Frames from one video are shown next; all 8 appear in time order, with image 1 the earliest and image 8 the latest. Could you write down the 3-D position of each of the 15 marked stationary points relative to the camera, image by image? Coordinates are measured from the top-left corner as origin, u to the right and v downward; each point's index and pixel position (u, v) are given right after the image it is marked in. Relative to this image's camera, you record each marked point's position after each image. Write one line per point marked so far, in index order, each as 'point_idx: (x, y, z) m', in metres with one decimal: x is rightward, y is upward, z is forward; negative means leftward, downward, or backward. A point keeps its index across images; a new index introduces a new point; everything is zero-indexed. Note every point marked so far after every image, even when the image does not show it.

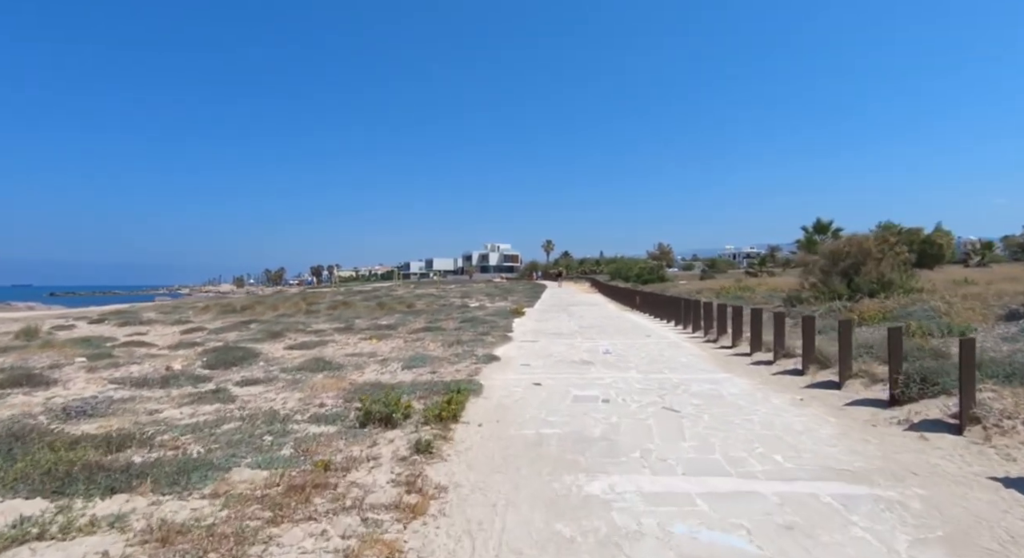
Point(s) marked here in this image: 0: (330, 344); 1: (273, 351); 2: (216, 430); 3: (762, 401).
0: (-5.4, -1.9, +16.5) m
1: (-6.2, -1.9, +14.4) m
2: (-3.8, -1.9, +7.0) m
3: (+3.8, -1.9, +8.4) m
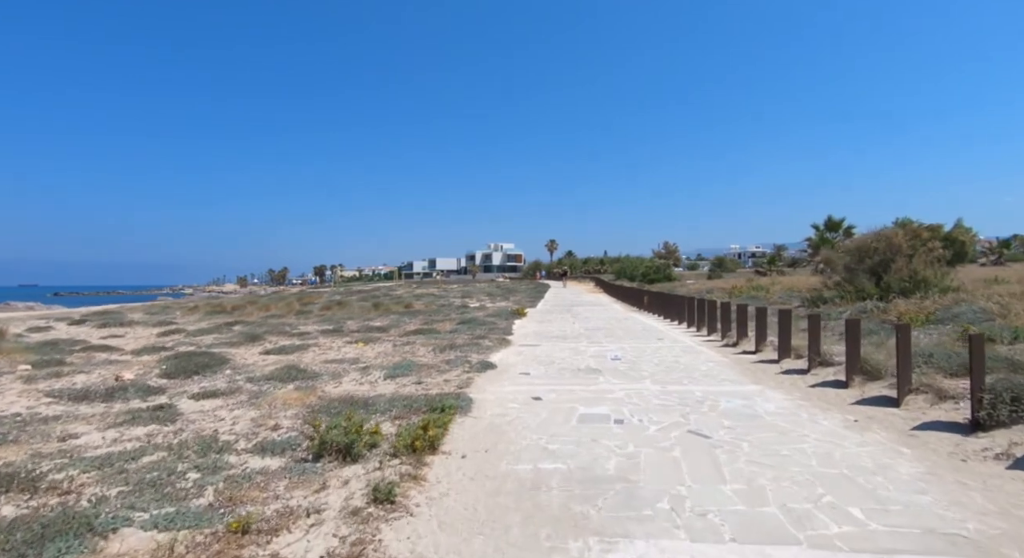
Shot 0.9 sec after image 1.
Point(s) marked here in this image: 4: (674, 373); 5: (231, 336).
0: (-5.5, -1.9, +15.0) m
1: (-6.3, -1.9, +12.9) m
2: (-3.8, -1.9, +5.6) m
3: (+3.7, -1.8, +6.9) m
4: (+3.2, -1.9, +10.8) m
5: (-9.0, -1.8, +17.6) m
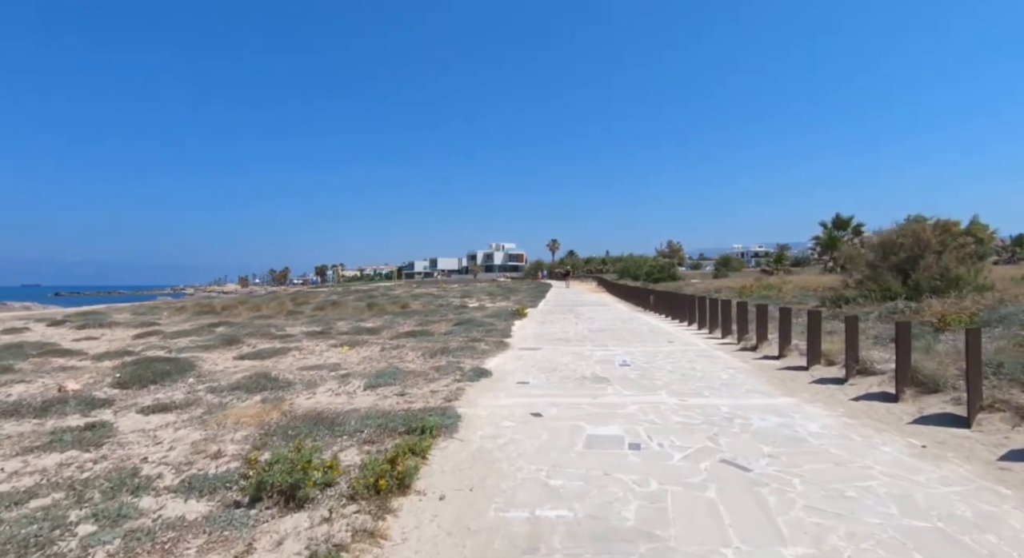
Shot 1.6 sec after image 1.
0: (-5.5, -1.8, +13.8) m
1: (-6.3, -1.8, +11.7) m
2: (-3.9, -1.8, +4.3) m
3: (+3.6, -1.7, +5.7) m
4: (+3.1, -1.8, +9.5) m
5: (-9.0, -1.8, +16.4) m
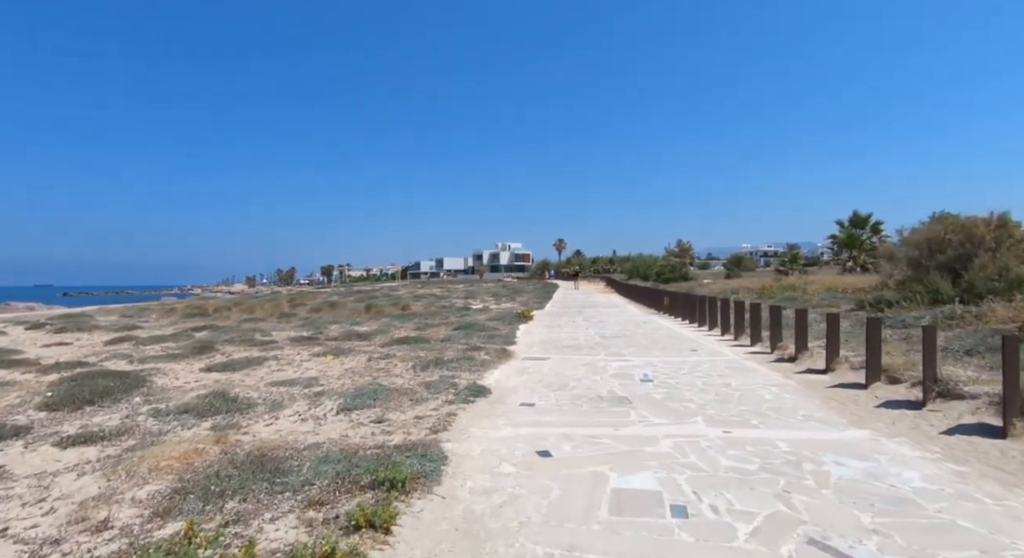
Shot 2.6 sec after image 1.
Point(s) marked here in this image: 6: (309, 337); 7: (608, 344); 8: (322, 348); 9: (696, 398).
0: (-5.4, -1.9, +12.3) m
1: (-6.3, -1.9, +10.2) m
2: (-3.9, -1.8, +2.8) m
3: (+3.6, -1.8, +4.0) m
4: (+3.1, -1.8, +7.9) m
5: (-8.9, -1.8, +14.9) m
6: (-6.5, -1.9, +17.8) m
7: (+2.7, -1.8, +15.4) m
8: (-5.1, -1.8, +14.7) m
9: (+2.8, -1.8, +8.5) m
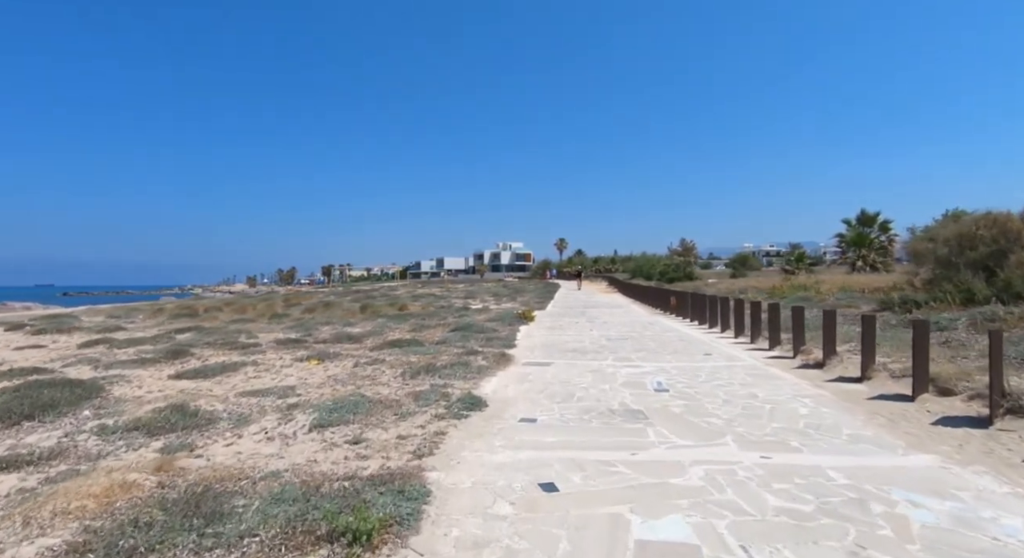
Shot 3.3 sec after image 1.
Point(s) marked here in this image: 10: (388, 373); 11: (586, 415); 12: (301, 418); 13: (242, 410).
0: (-5.4, -1.8, +11.2) m
1: (-6.3, -1.8, +9.1) m
2: (-4.0, -1.8, +1.7) m
3: (+3.6, -1.7, +3.0) m
4: (+3.1, -1.8, +6.8) m
5: (-8.9, -1.8, +13.9) m
6: (-6.5, -1.8, +16.7) m
7: (+2.7, -1.8, +14.3) m
8: (-5.1, -1.8, +13.7) m
9: (+2.8, -1.8, +7.5) m
10: (-2.3, -1.7, +10.2) m
11: (+1.0, -1.8, +7.4) m
12: (-2.8, -1.9, +7.4) m
13: (-3.8, -1.9, +7.9) m
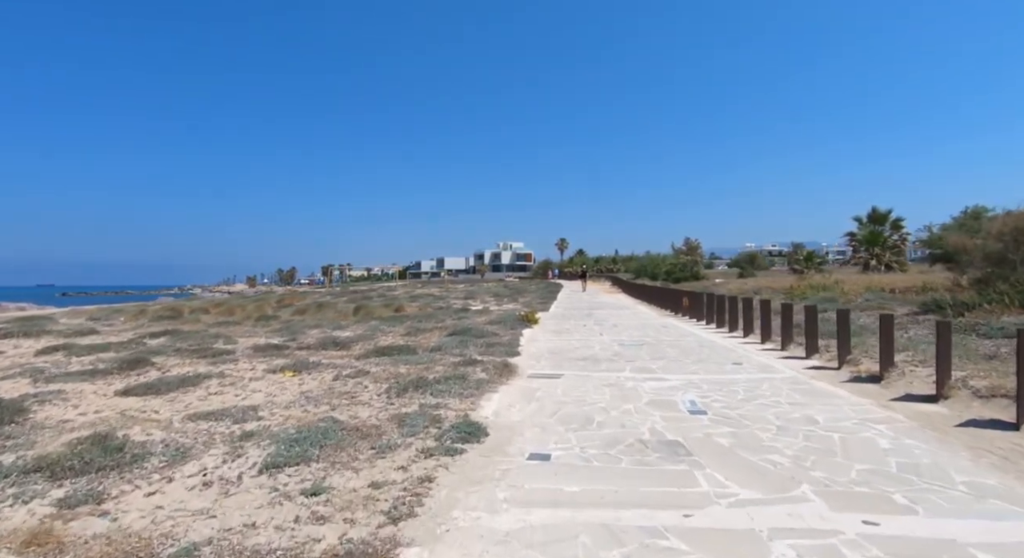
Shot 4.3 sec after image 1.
0: (-5.4, -1.8, +9.7) m
1: (-6.2, -1.8, +7.6) m
2: (-3.9, -1.8, +0.2) m
3: (+3.7, -1.7, +1.5) m
4: (+3.2, -1.8, +5.3) m
5: (-8.8, -1.8, +12.4) m
6: (-6.4, -1.8, +15.2) m
7: (+2.7, -1.7, +12.8) m
8: (-5.0, -1.8, +12.2) m
9: (+2.9, -1.8, +6.0) m
10: (-2.2, -1.7, +8.7) m
11: (+1.1, -1.8, +5.9) m
12: (-2.8, -1.9, +5.9) m
13: (-3.8, -1.9, +6.4) m
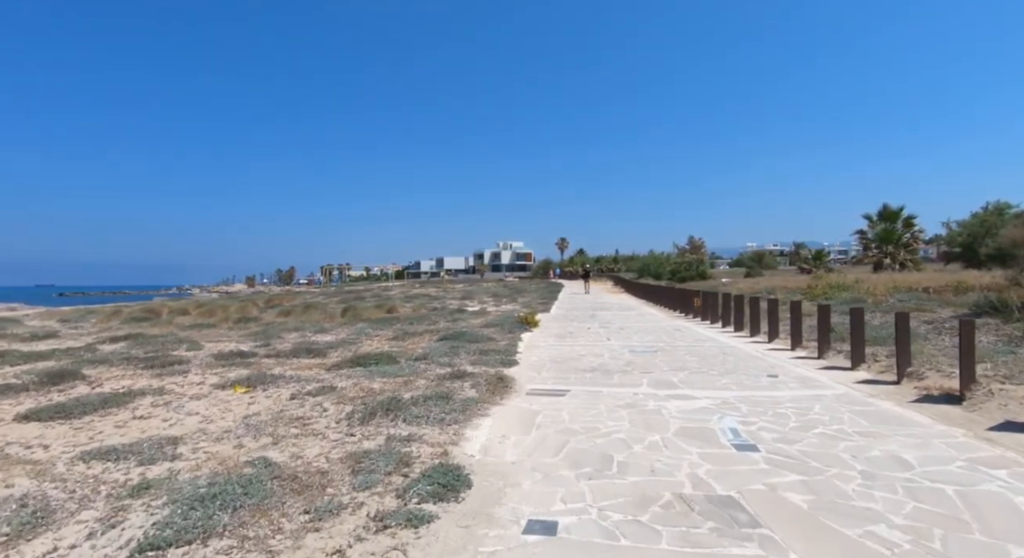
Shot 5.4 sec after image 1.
0: (-5.4, -1.8, +8.0) m
1: (-6.3, -1.8, +5.9) m
2: (-4.0, -1.8, -1.5) m
3: (+3.6, -1.7, -0.3) m
4: (+3.1, -1.7, +3.6) m
5: (-8.9, -1.7, +10.7) m
6: (-6.5, -1.8, +13.5) m
7: (+2.7, -1.7, +11.1) m
8: (-5.1, -1.8, +10.5) m
9: (+2.8, -1.7, +4.3) m
10: (-2.3, -1.7, +7.0) m
11: (+1.0, -1.8, +4.2) m
12: (-2.8, -1.8, +4.2) m
13: (-3.8, -1.8, +4.7) m
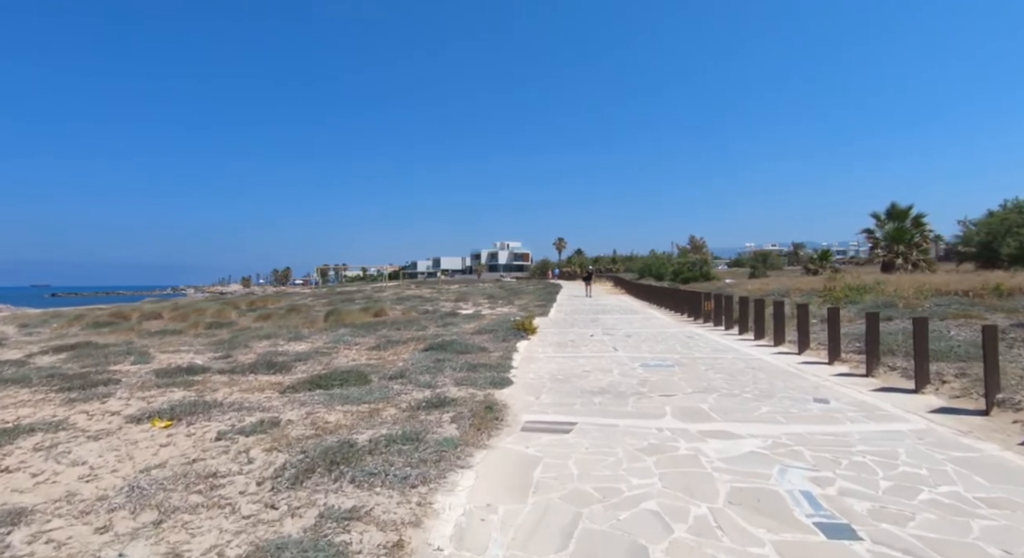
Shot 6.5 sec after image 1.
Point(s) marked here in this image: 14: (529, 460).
0: (-5.5, -1.8, +6.2) m
1: (-6.4, -1.8, +4.1) m
2: (-4.0, -1.8, -3.3) m
3: (+3.5, -1.7, -2.0) m
4: (+3.0, -1.8, +1.8) m
5: (-9.0, -1.8, +8.8) m
6: (-6.6, -1.8, +11.7) m
7: (+2.6, -1.8, +9.3) m
8: (-5.2, -1.8, +8.7) m
9: (+2.7, -1.8, +2.5) m
10: (-2.4, -1.7, +5.2) m
11: (+0.9, -1.8, +2.4) m
12: (-2.9, -1.9, +2.4) m
13: (-3.9, -1.9, +2.9) m
14: (+0.2, -1.8, +5.7) m
